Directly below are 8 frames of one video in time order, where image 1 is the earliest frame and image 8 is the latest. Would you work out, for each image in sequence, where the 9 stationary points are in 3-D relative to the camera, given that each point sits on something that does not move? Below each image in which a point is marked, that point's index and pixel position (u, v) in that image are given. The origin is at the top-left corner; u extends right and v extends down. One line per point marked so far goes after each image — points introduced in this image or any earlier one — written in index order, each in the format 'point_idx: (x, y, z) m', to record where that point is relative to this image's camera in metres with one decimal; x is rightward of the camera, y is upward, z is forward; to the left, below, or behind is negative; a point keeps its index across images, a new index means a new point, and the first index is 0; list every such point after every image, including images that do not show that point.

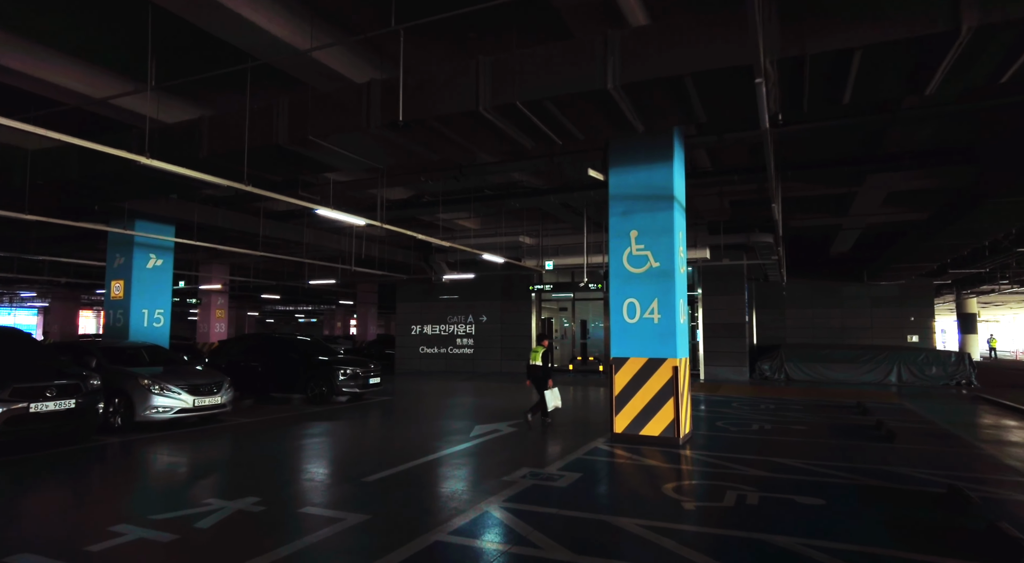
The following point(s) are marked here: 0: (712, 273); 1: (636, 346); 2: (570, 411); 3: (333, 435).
0: (+6.1, +0.2, +19.0) m
1: (+1.7, -0.9, +8.3) m
2: (+1.3, -2.9, +13.8) m
3: (-2.9, -2.5, +10.1) m
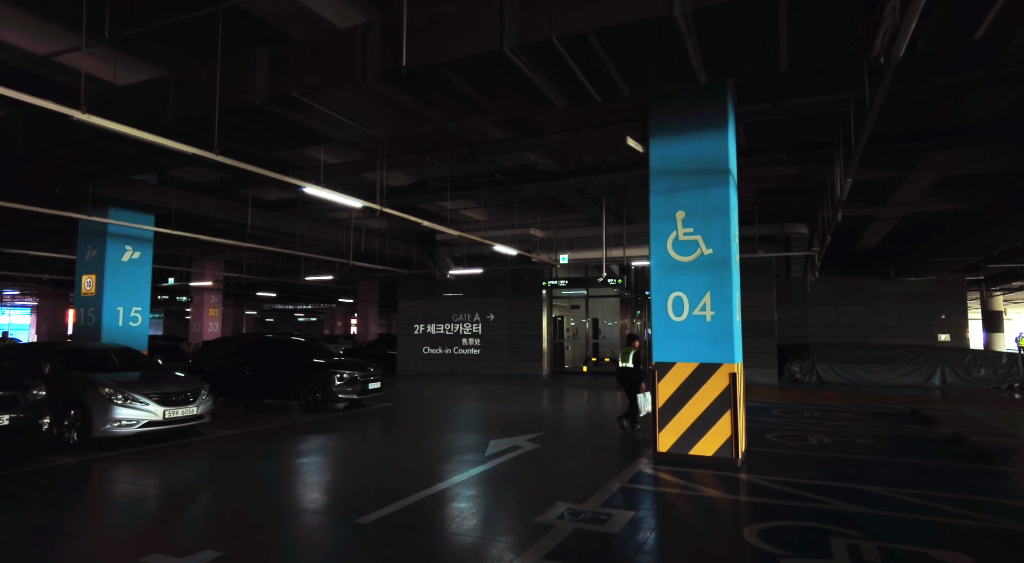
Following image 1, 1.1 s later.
0: (+6.4, +0.4, +17.7) m
1: (+1.9, -0.8, +7.0) m
2: (+1.6, -2.8, +12.5) m
3: (-2.6, -2.4, +8.8) m
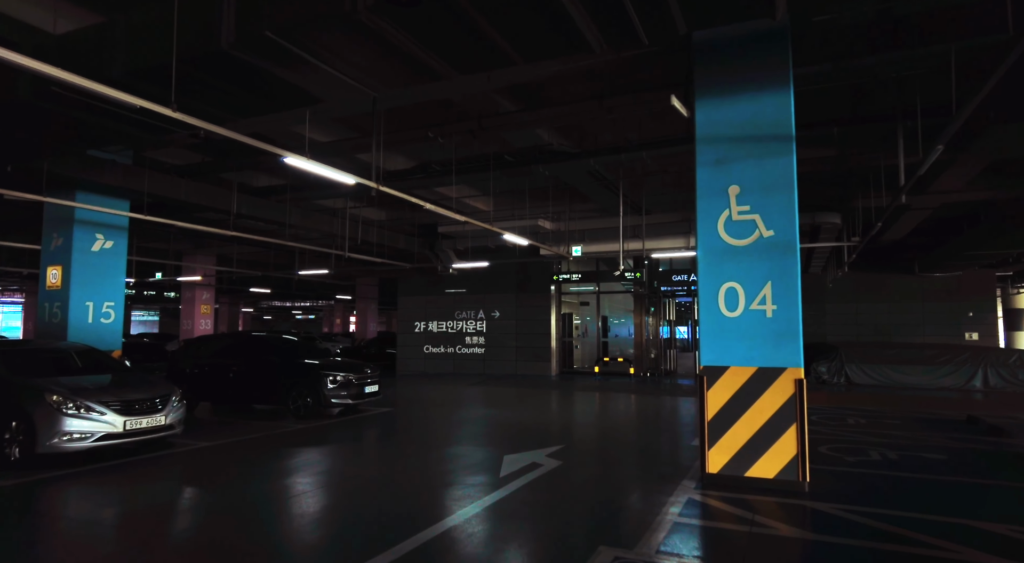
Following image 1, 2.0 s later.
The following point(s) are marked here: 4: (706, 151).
0: (+6.6, +0.5, +16.6) m
1: (+2.1, -0.6, +5.9) m
2: (+1.8, -2.6, +11.4) m
3: (-2.4, -2.3, +7.7) m
4: (+1.9, +1.3, +6.1) m
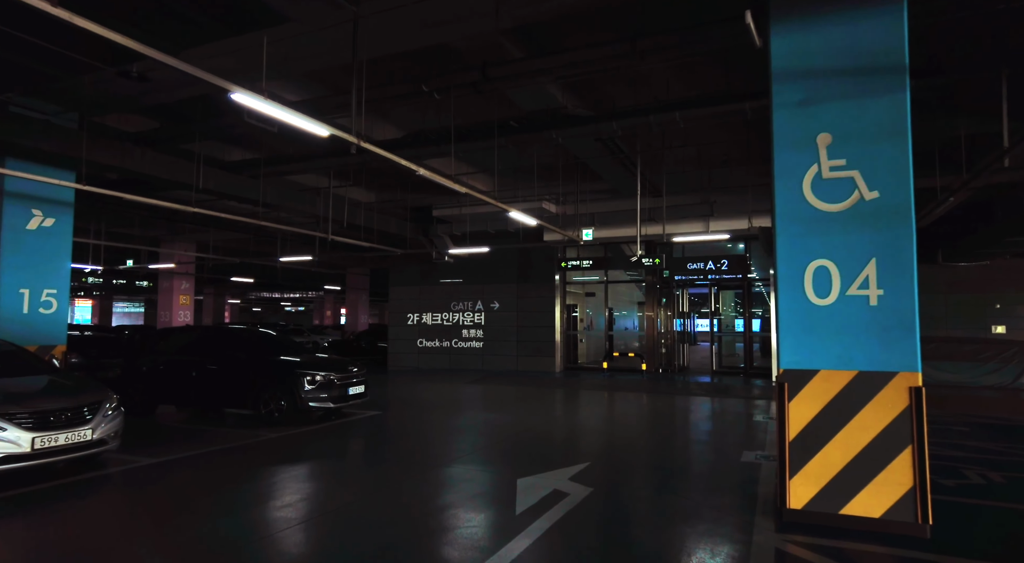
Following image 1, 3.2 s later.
0: (+6.6, +0.8, +15.2) m
1: (+2.3, -0.5, +4.5) m
2: (+1.9, -2.4, +10.0) m
3: (-2.3, -2.1, +6.2) m
4: (+2.0, +1.4, +4.7) m
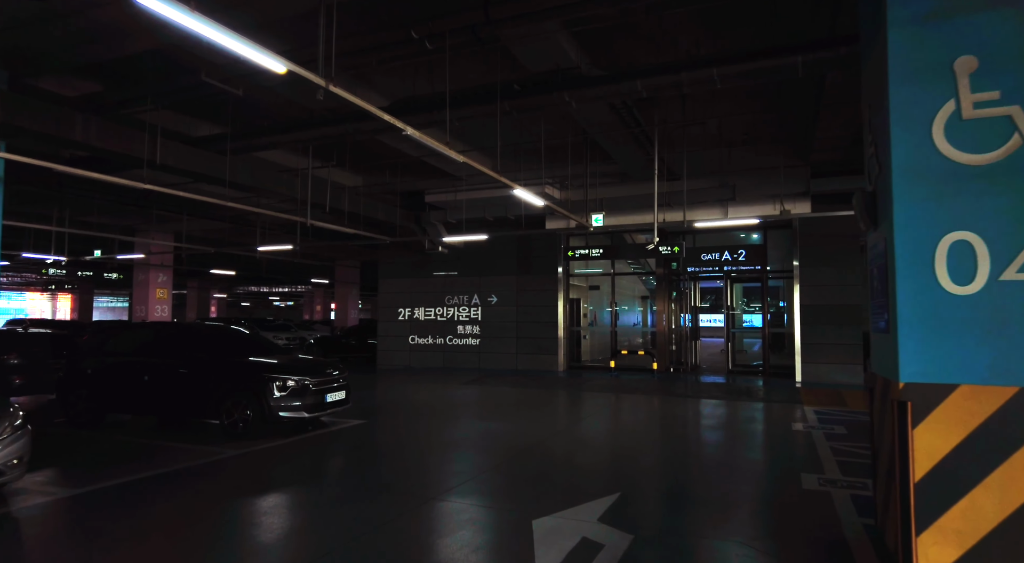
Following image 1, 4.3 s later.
0: (+6.6, +1.0, +14.0) m
1: (+2.4, -0.4, +3.2) m
2: (+1.9, -2.3, +8.7) m
3: (-2.2, -2.0, +4.9) m
4: (+2.2, +1.5, +3.4) m
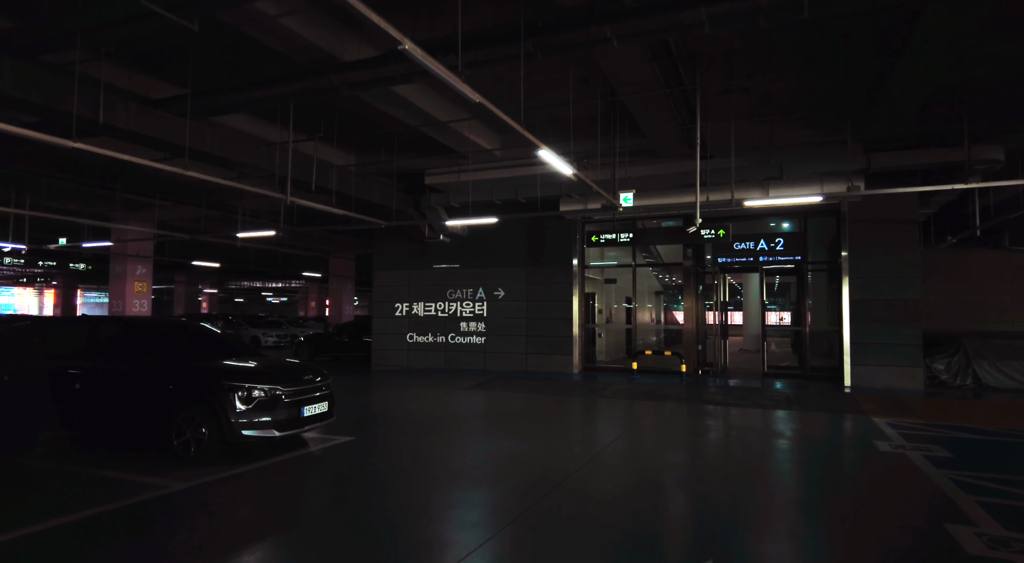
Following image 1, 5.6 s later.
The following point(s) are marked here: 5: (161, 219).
0: (+6.8, +1.1, +12.4) m
1: (+2.6, -0.3, +1.6) m
2: (+2.1, -2.1, +7.1) m
3: (-1.9, -1.8, +3.3) m
4: (+2.4, +1.7, +1.8) m
5: (-10.4, +1.8, +18.5) m
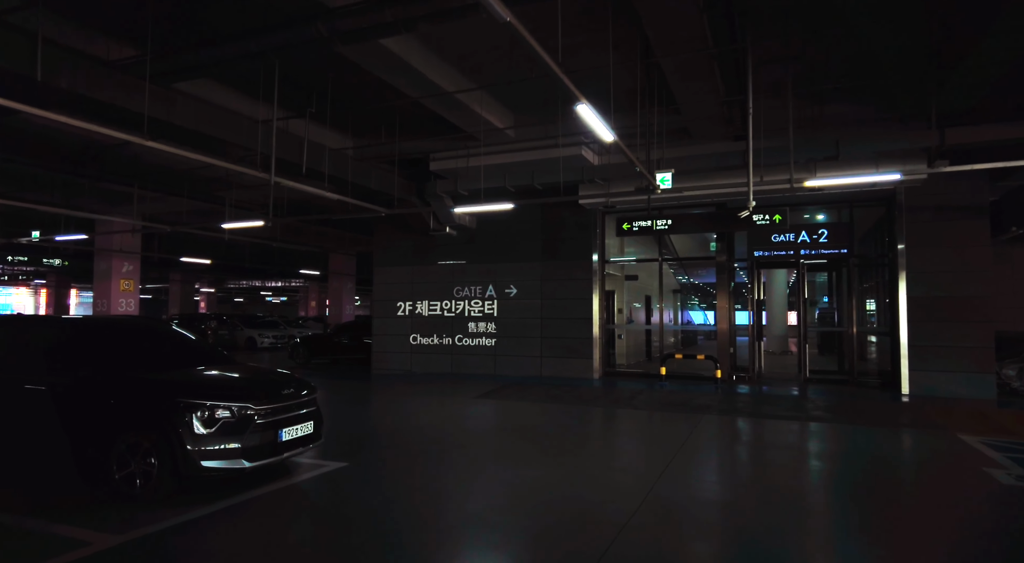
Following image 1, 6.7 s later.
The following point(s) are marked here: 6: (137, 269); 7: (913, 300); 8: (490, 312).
0: (+7.1, +1.2, +11.0) m
1: (+2.9, -0.2, +0.3) m
2: (+2.4, -2.0, +5.8) m
3: (-1.7, -1.7, +2.0) m
4: (+2.6, +1.8, +0.4) m
5: (-10.1, +1.9, +17.3) m
6: (-11.6, +0.4, +19.3) m
7: (+7.0, -0.3, +10.9) m
8: (-0.5, -0.7, +13.8) m
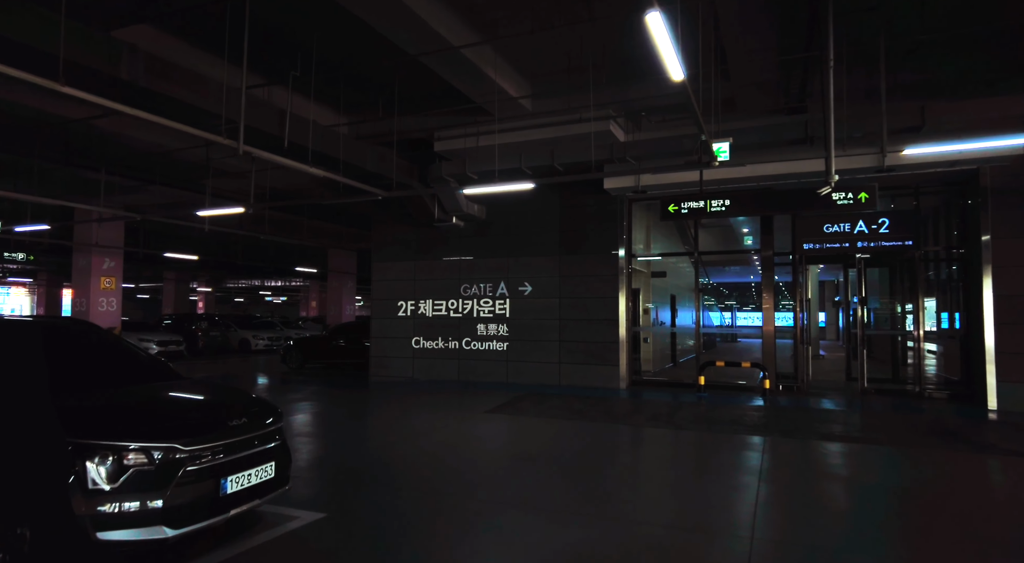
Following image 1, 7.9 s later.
0: (+7.4, +1.3, +9.4) m
1: (+3.0, -0.1, -1.3) m
2: (+2.6, -2.0, +4.2) m
3: (-1.5, -1.7, +0.4) m
4: (+2.8, +1.8, -1.1) m
5: (-9.8, +2.0, +15.8) m
6: (-11.3, +0.5, +17.8) m
7: (+7.3, -0.2, +9.3) m
8: (-0.2, -0.6, +12.3) m
